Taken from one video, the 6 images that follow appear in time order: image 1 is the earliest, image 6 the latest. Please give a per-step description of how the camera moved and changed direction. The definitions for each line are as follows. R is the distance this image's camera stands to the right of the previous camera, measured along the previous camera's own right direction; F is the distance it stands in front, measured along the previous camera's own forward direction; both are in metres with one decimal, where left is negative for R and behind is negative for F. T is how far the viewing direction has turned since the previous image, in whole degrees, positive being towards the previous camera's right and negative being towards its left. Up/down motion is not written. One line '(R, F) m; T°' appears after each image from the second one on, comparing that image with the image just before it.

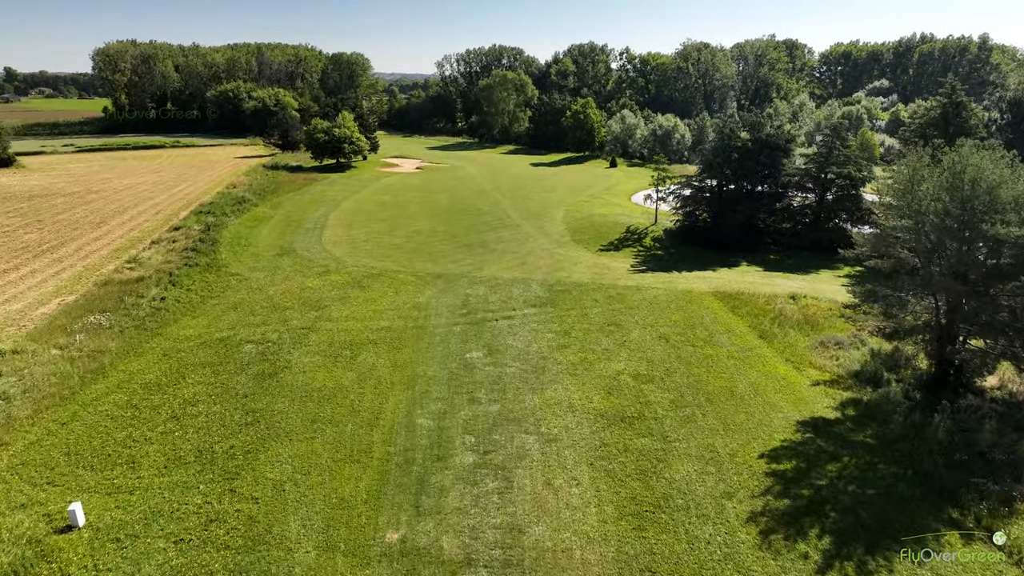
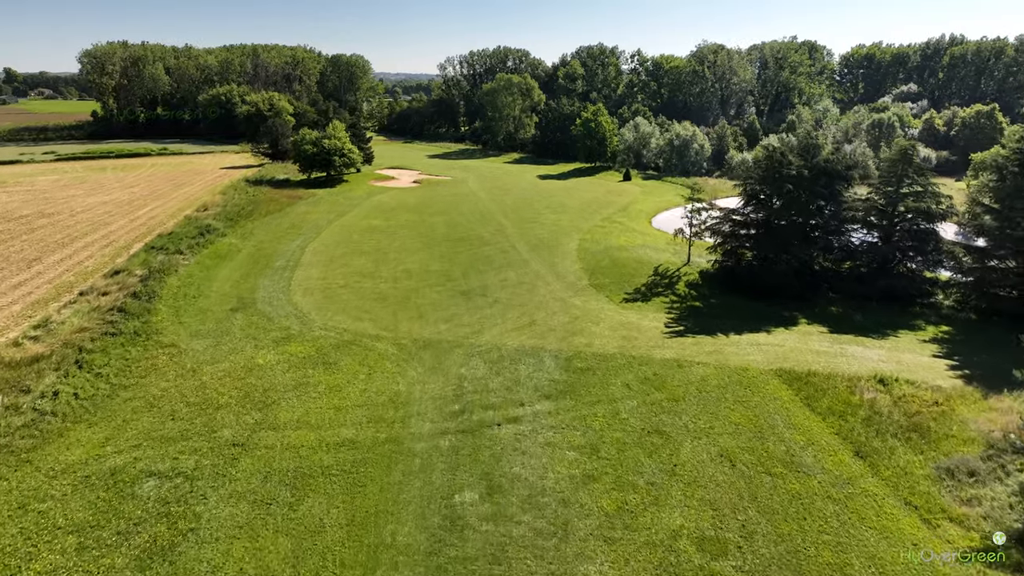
(-0.1, +5.3) m; 0°
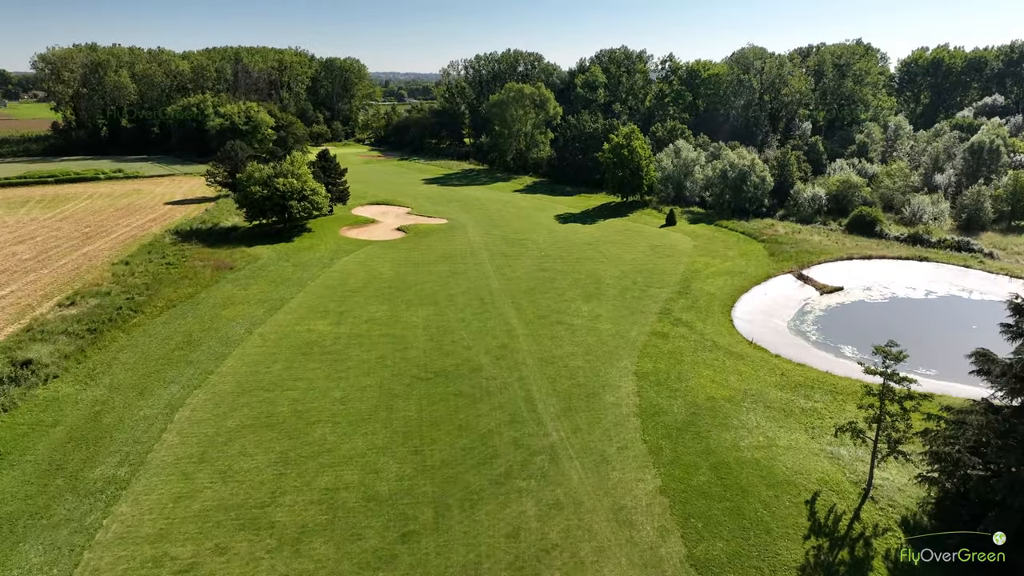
(-0.2, +14.0) m; -1°
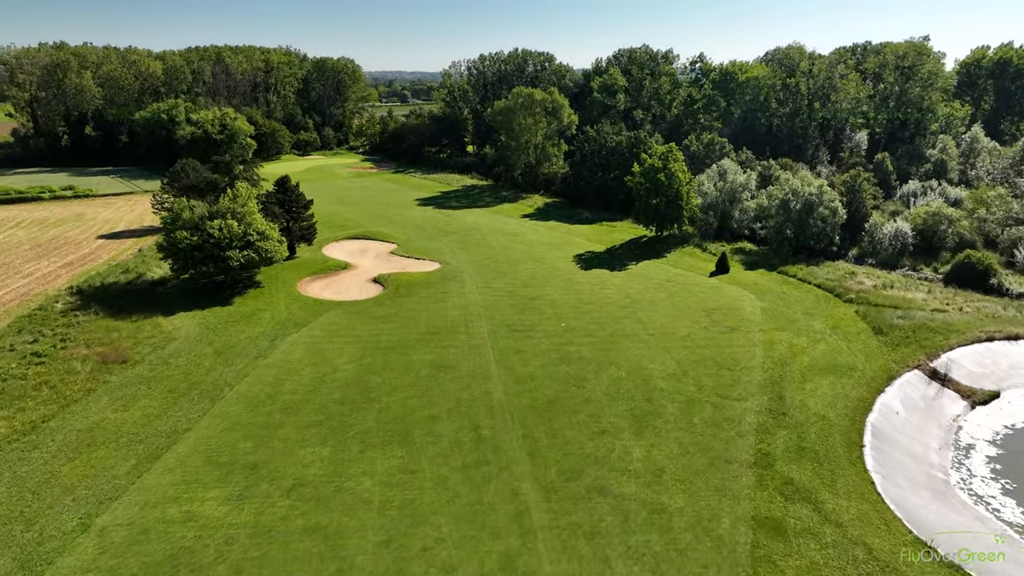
(-0.2, +10.9) m; -1°
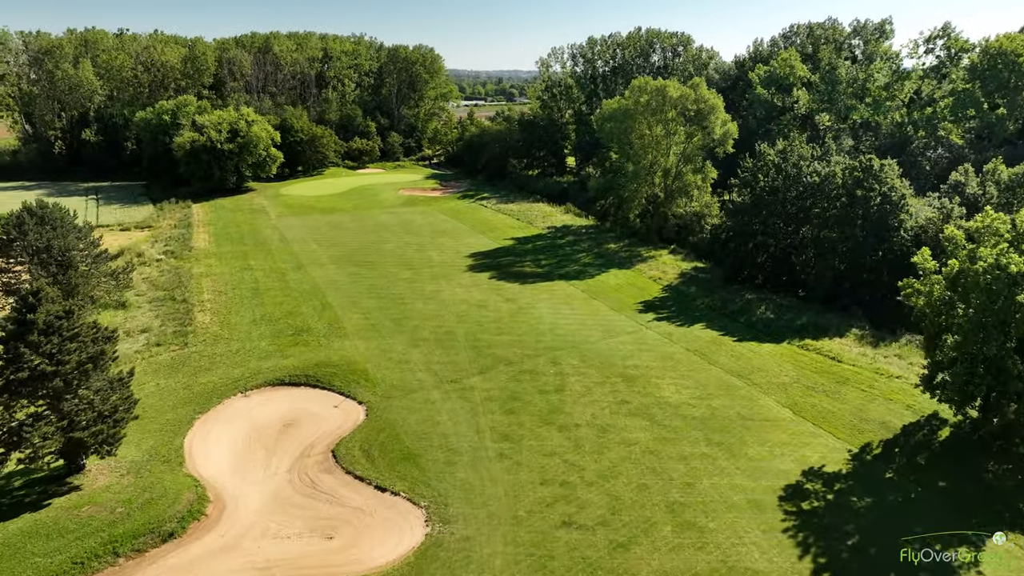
(-0.2, +27.0) m; -9°
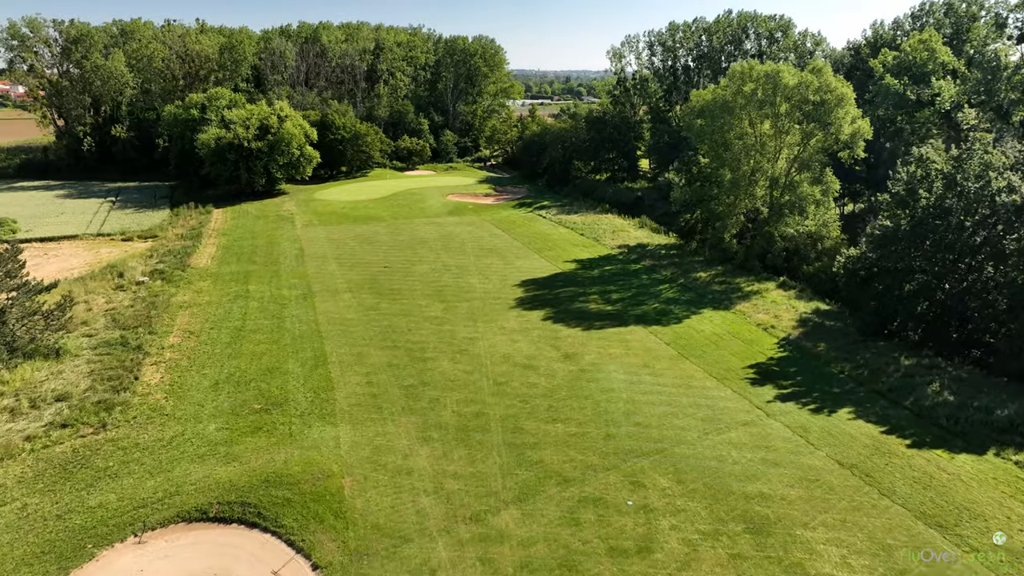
(0.0, +9.2) m; -5°
